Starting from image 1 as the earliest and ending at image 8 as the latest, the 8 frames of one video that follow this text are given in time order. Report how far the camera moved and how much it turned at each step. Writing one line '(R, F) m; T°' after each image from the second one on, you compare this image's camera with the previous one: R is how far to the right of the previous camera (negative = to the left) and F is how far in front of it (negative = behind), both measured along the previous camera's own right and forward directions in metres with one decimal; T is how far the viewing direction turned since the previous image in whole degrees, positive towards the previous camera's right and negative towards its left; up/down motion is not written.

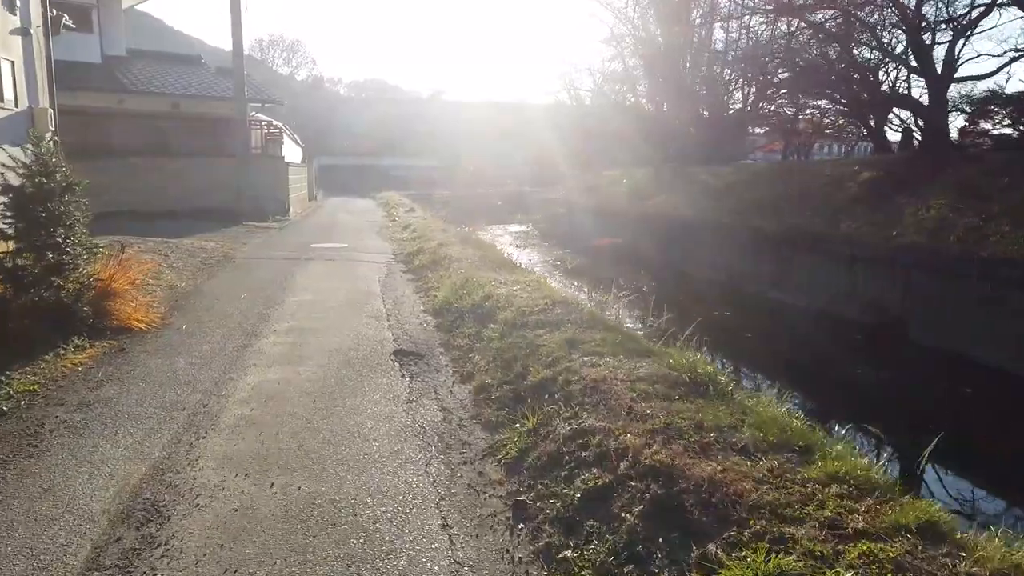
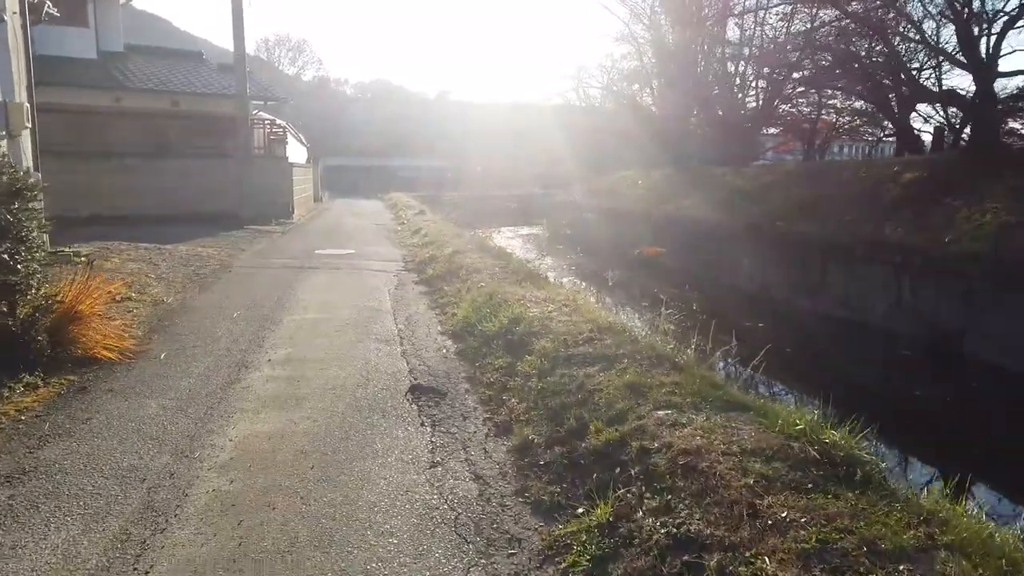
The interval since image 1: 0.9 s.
(-0.2, +1.1) m; 0°
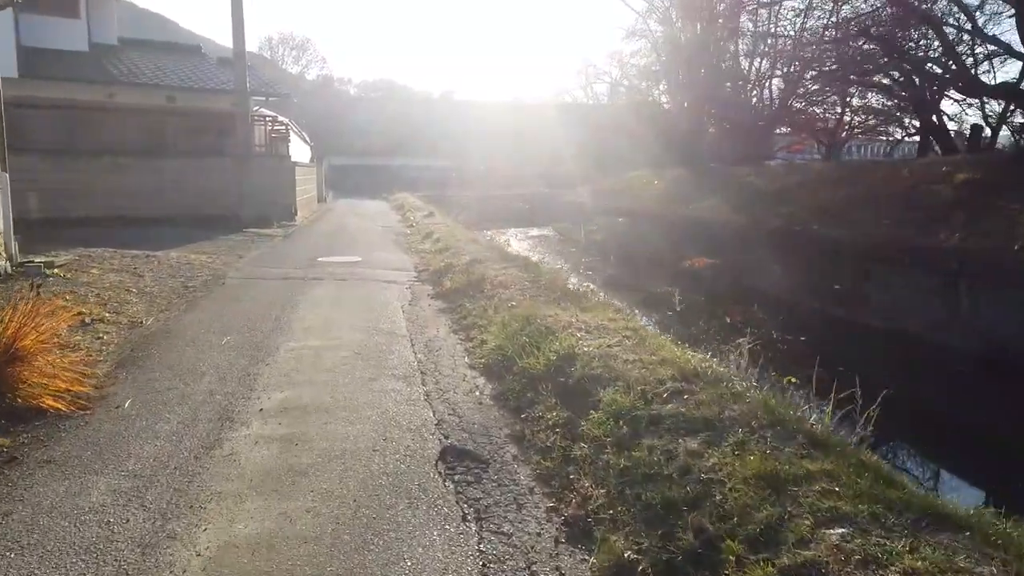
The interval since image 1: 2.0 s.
(-0.3, +1.2) m; 0°
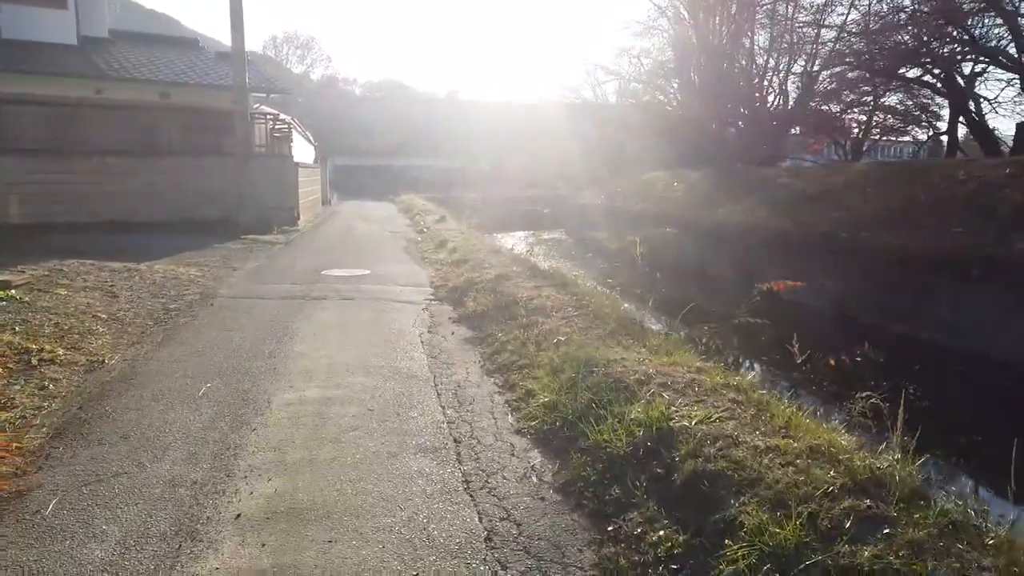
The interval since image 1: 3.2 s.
(-0.3, +1.4) m; 0°
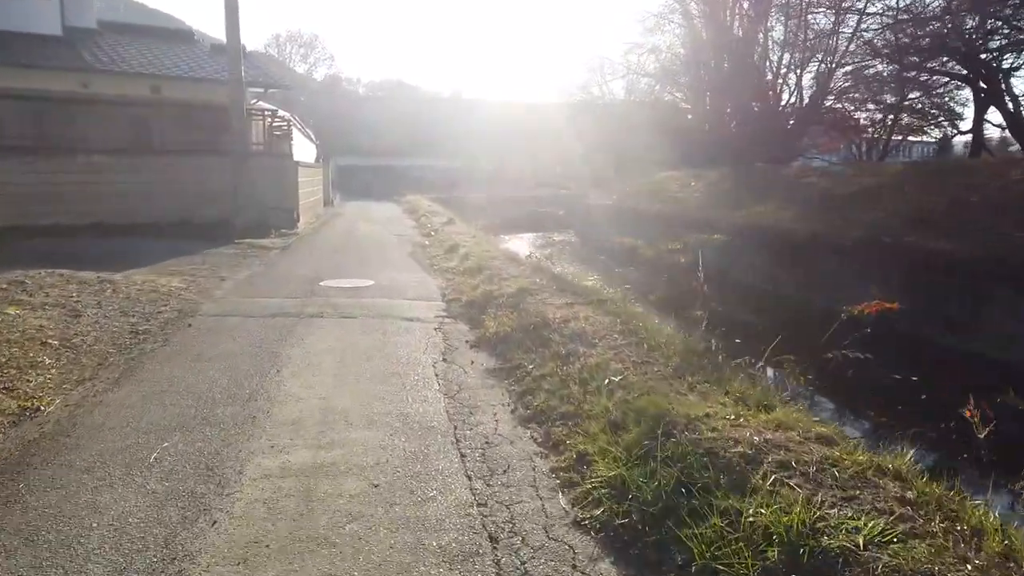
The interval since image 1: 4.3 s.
(-0.2, +1.2) m; 0°
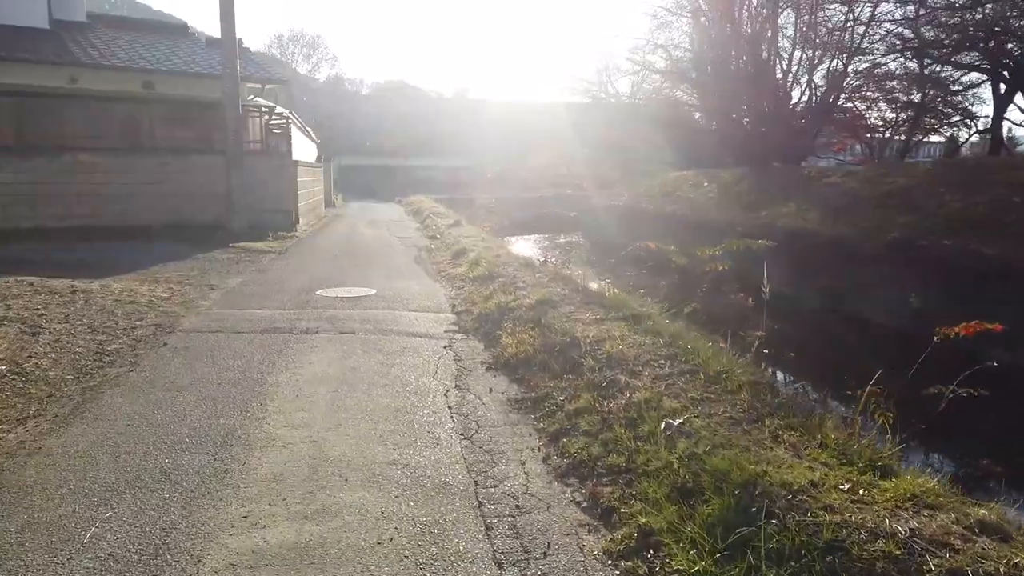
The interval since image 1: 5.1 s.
(-0.2, +0.9) m; 0°
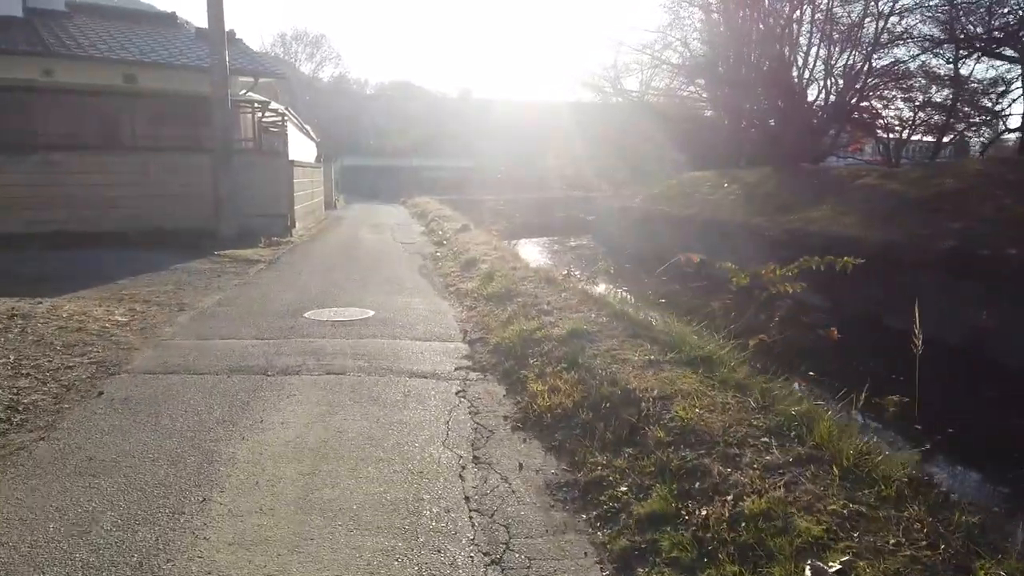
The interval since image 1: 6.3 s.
(-0.2, +1.4) m; 0°
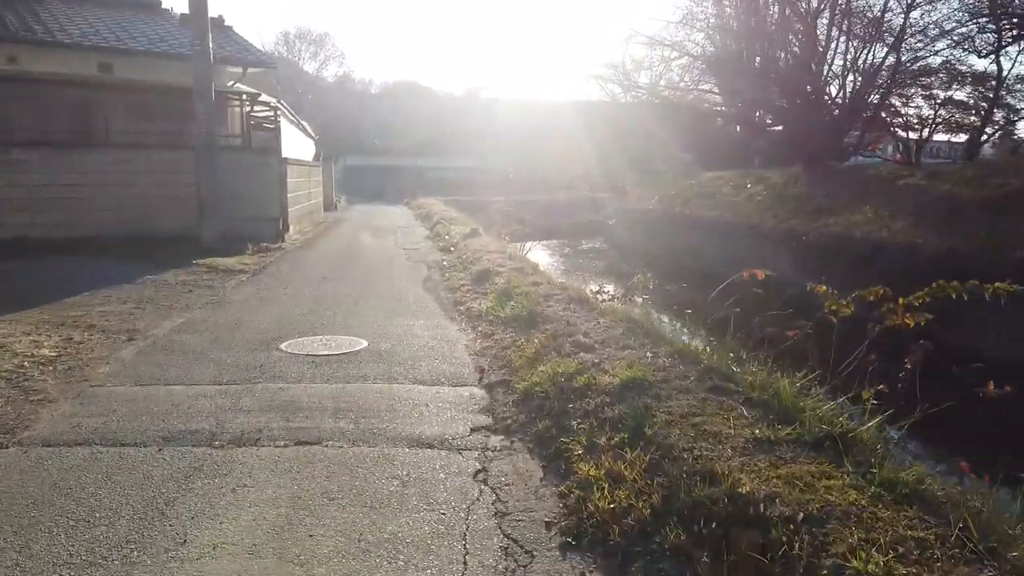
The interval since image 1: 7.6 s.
(-0.2, +1.6) m; 0°
